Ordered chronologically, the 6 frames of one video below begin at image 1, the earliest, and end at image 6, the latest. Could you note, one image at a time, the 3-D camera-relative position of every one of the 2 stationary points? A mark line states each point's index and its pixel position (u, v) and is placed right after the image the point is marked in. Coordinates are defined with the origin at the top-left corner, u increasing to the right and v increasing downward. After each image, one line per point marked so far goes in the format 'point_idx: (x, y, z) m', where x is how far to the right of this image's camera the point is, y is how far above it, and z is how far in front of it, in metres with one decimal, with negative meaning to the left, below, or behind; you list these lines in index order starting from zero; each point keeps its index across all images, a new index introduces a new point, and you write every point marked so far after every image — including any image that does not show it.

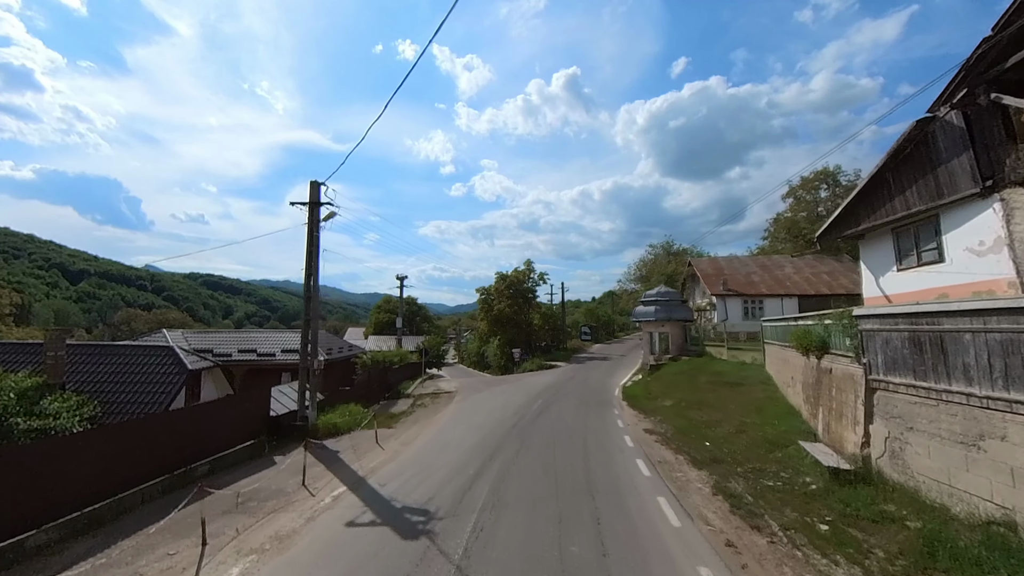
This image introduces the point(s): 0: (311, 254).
0: (-7.8, +1.3, +15.3) m
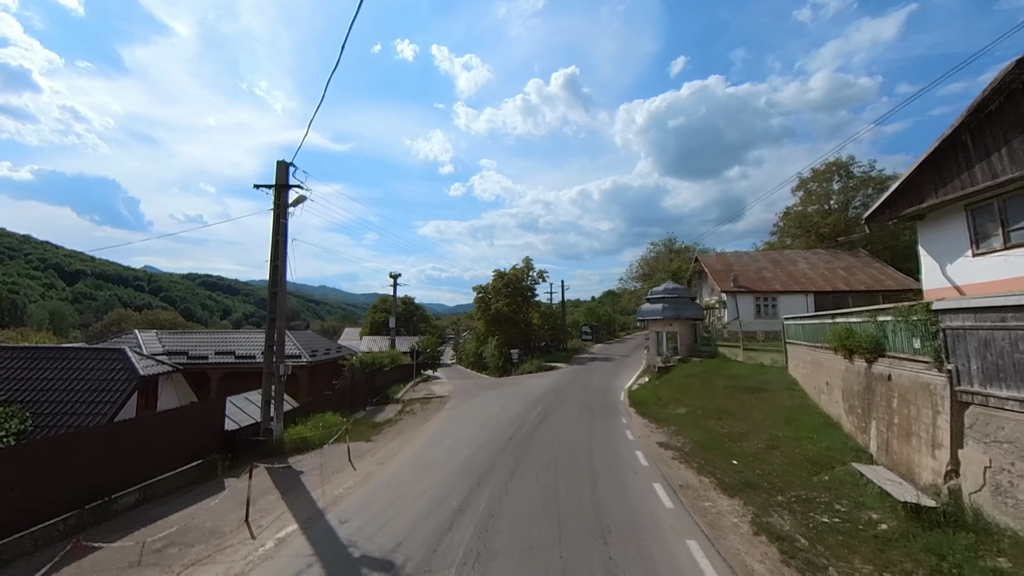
0: (-8.0, +1.5, +13.5) m
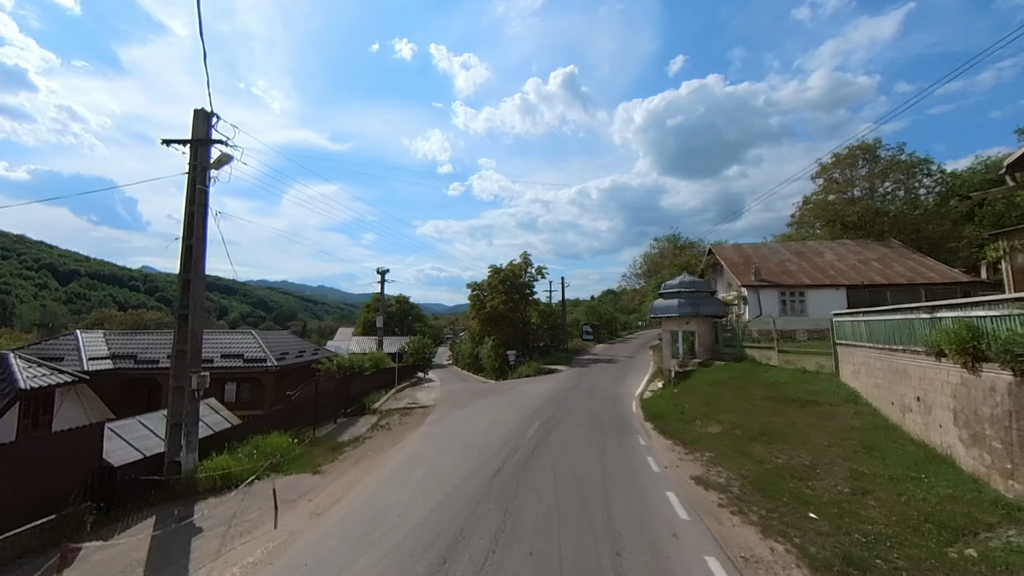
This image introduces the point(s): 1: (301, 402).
0: (-8.3, +1.8, +10.3) m
1: (-9.0, -4.8, +16.8) m
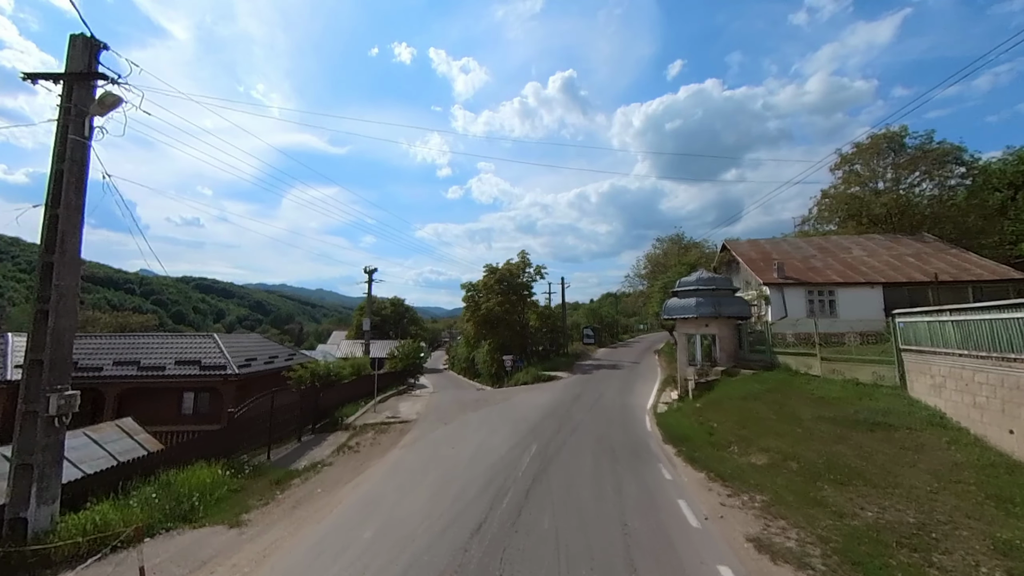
0: (-8.5, +2.1, +7.5) m
1: (-9.3, -4.7, +14.0) m
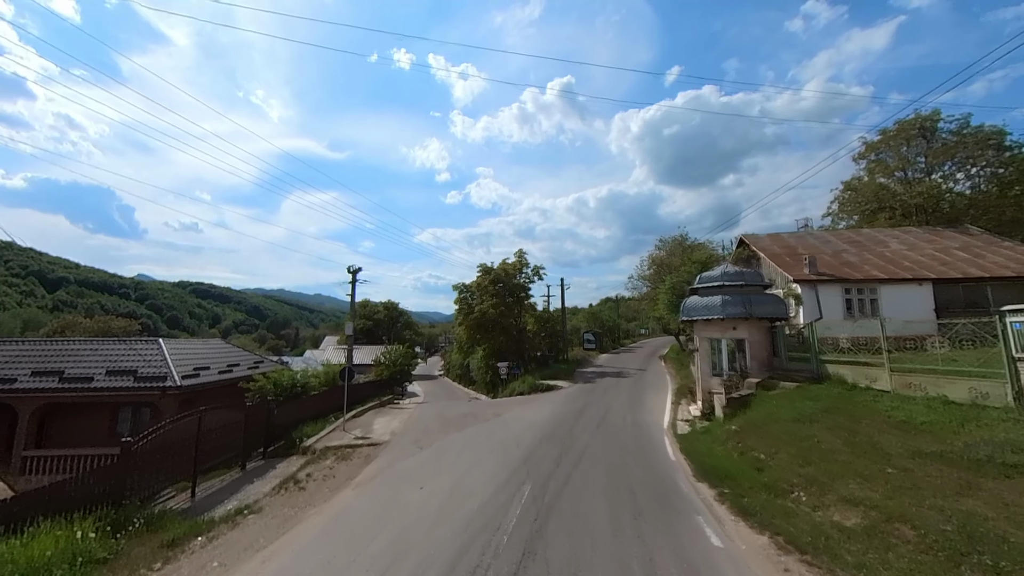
0: (-8.9, +2.4, +4.5) m
1: (-9.6, -4.4, +10.9) m
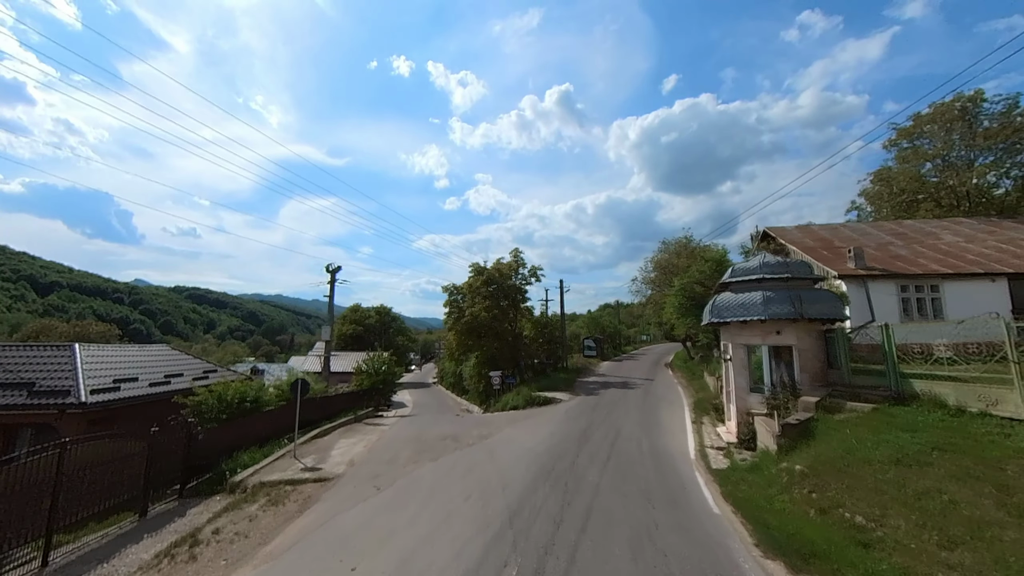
0: (-9.2, +2.8, +1.3) m
1: (-10.0, -4.1, +7.6) m
